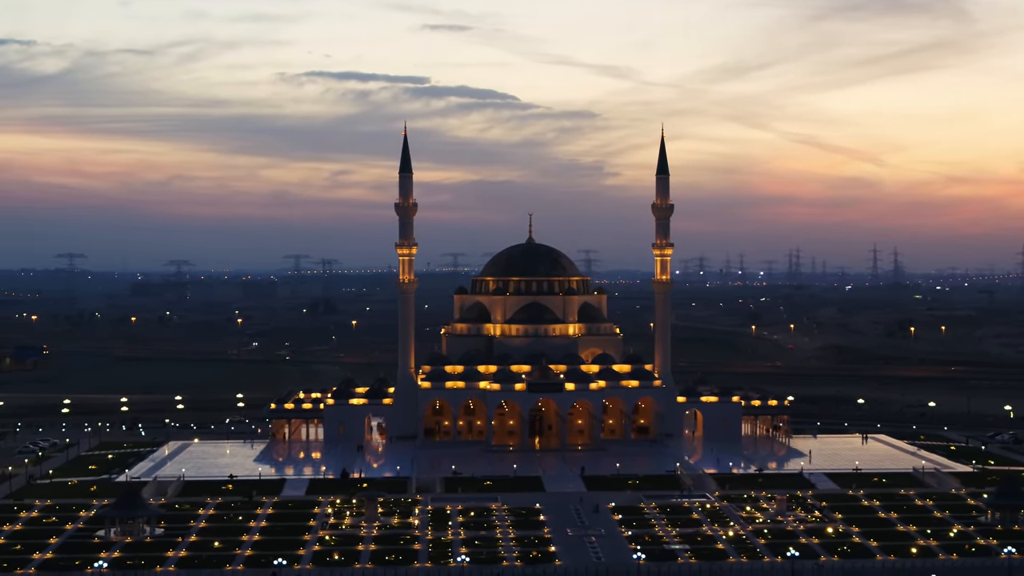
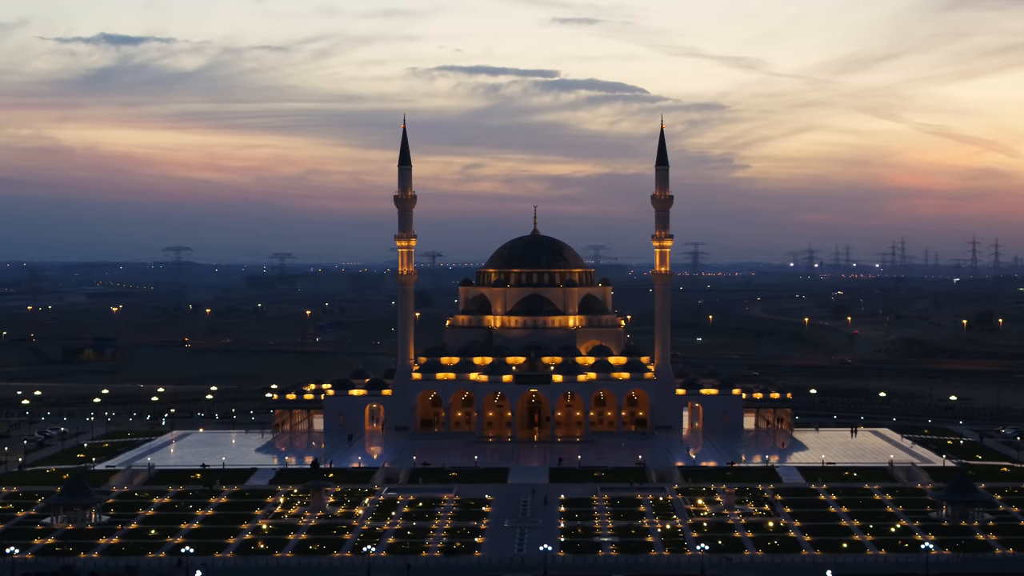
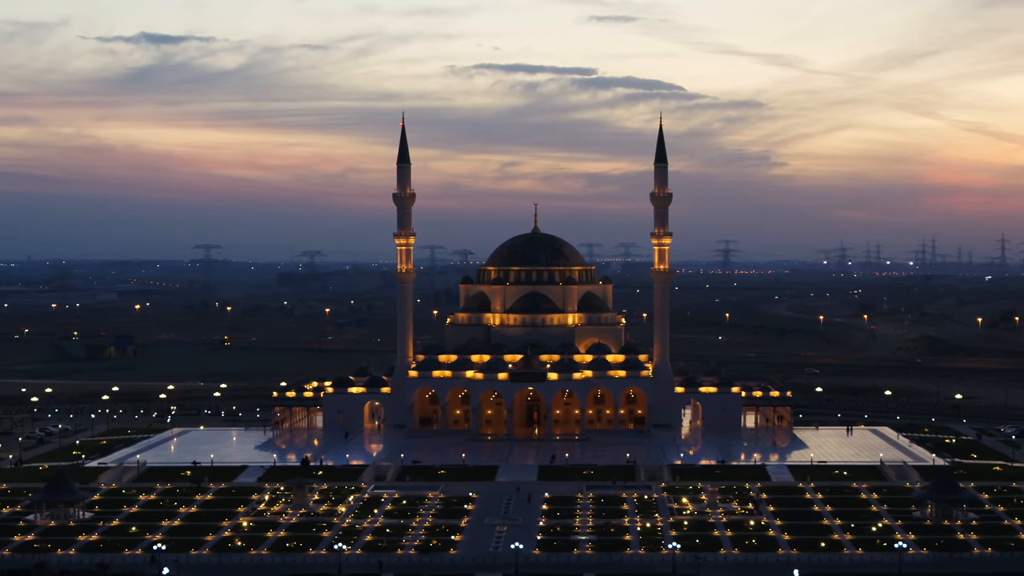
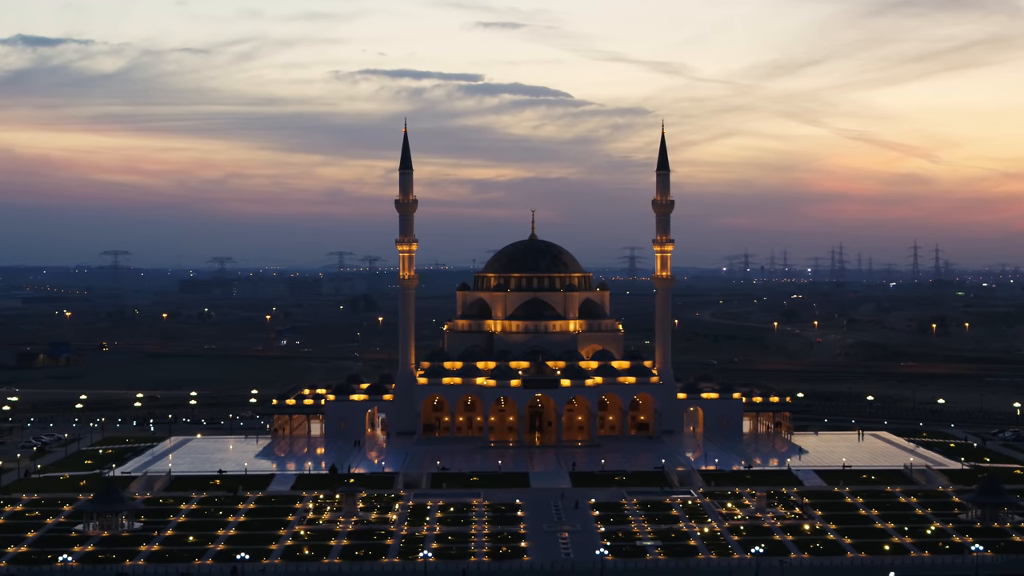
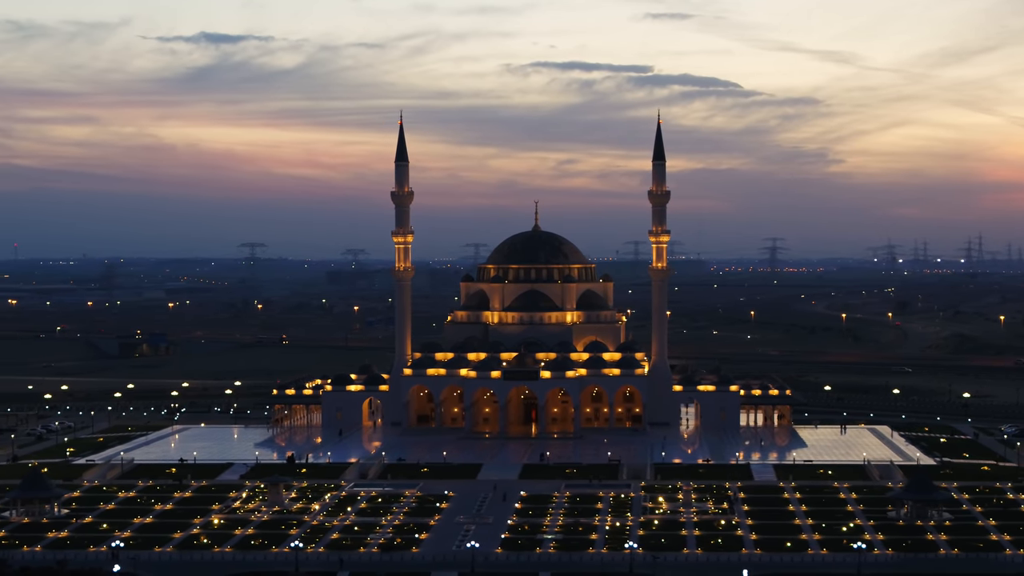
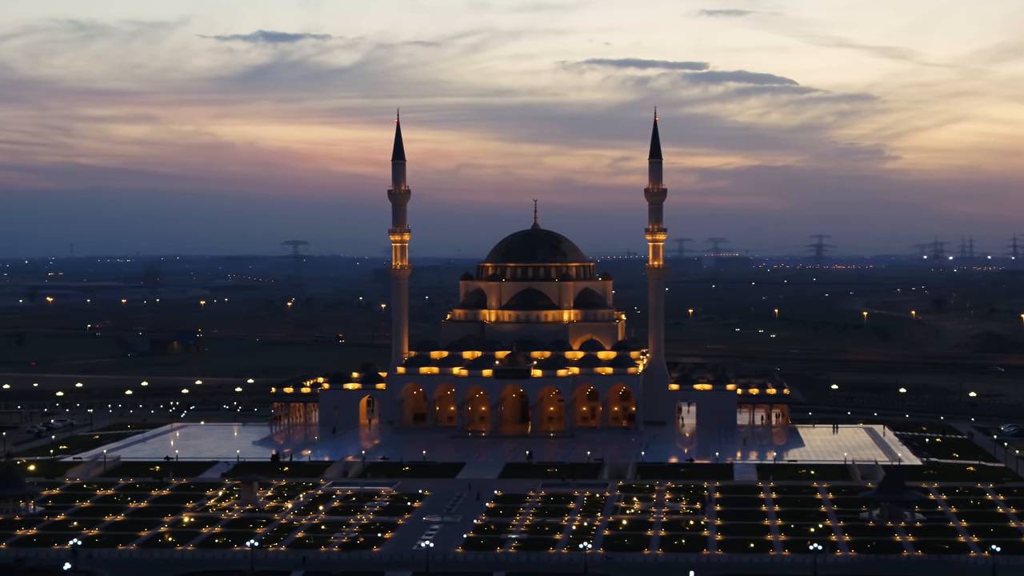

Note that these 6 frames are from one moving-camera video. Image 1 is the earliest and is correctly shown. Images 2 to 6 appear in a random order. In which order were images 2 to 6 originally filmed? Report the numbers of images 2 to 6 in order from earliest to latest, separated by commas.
4, 2, 3, 5, 6
